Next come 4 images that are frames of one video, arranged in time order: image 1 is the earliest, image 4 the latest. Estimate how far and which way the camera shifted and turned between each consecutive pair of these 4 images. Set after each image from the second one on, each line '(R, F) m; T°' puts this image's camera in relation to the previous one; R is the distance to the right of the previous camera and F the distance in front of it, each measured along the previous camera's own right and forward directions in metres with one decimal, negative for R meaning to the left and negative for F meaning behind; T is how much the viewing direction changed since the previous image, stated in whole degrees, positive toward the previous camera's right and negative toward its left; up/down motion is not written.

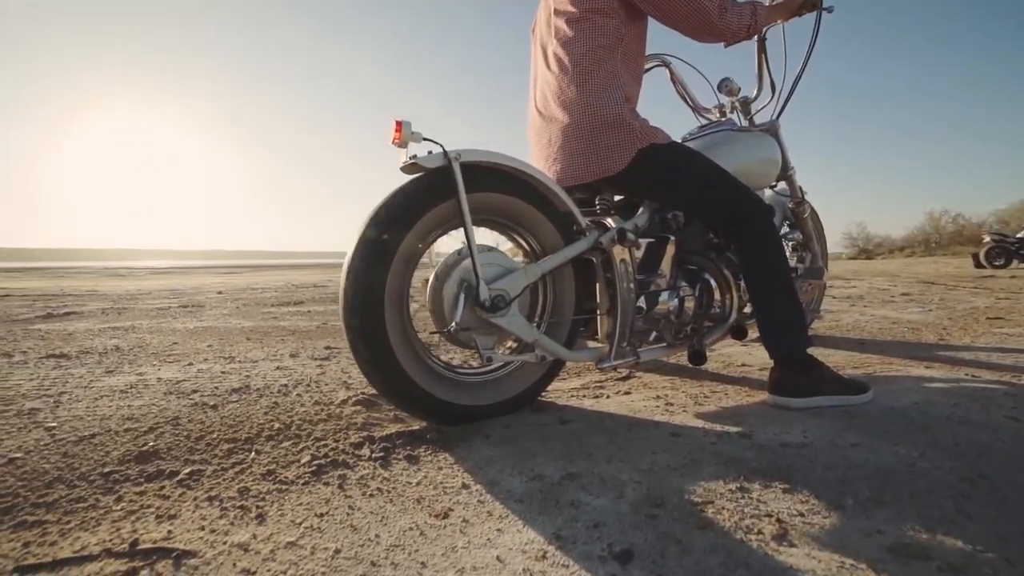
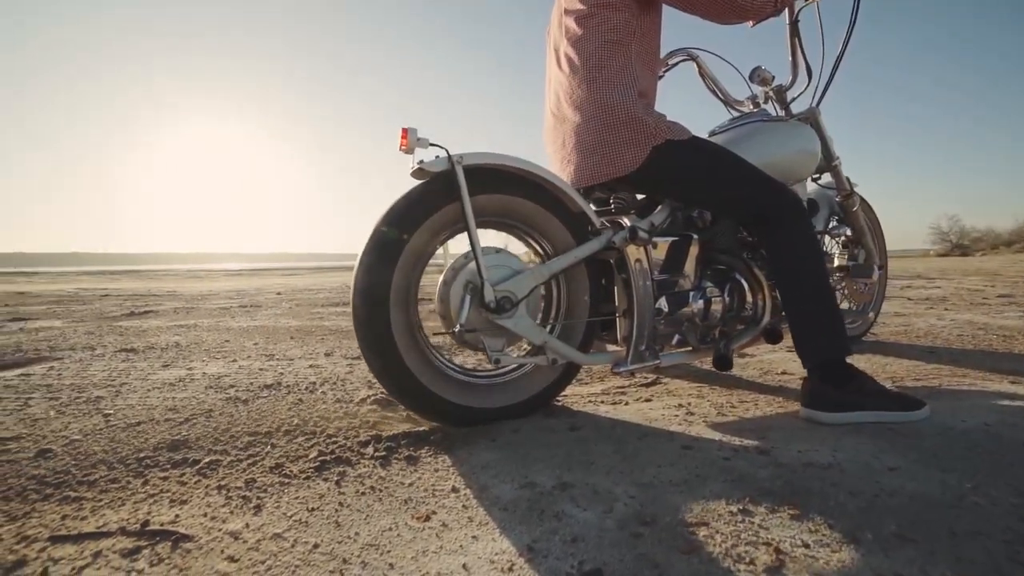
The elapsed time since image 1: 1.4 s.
(+0.4, 0.0) m; -10°
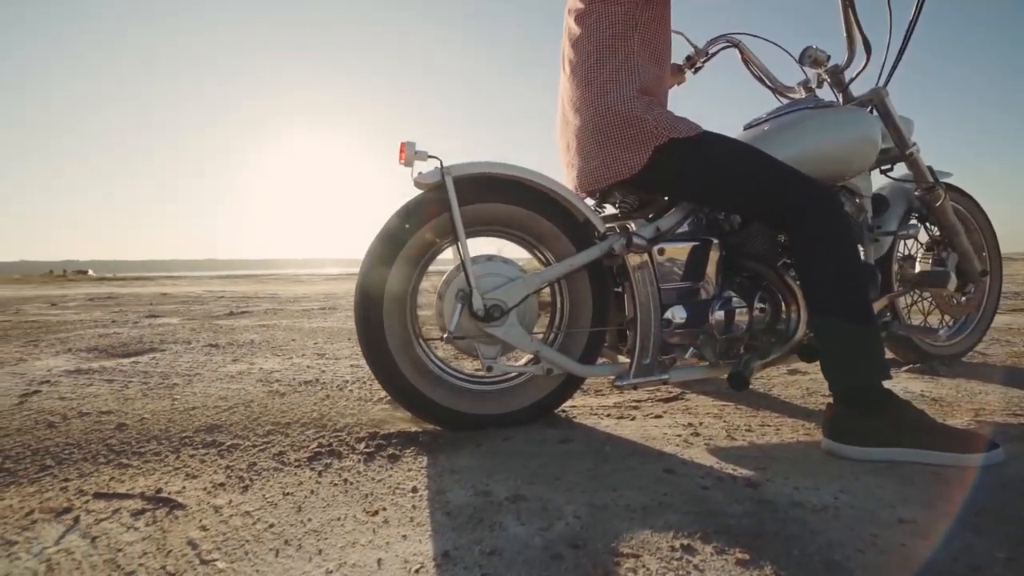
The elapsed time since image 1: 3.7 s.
(+0.7, +0.1) m; -17°
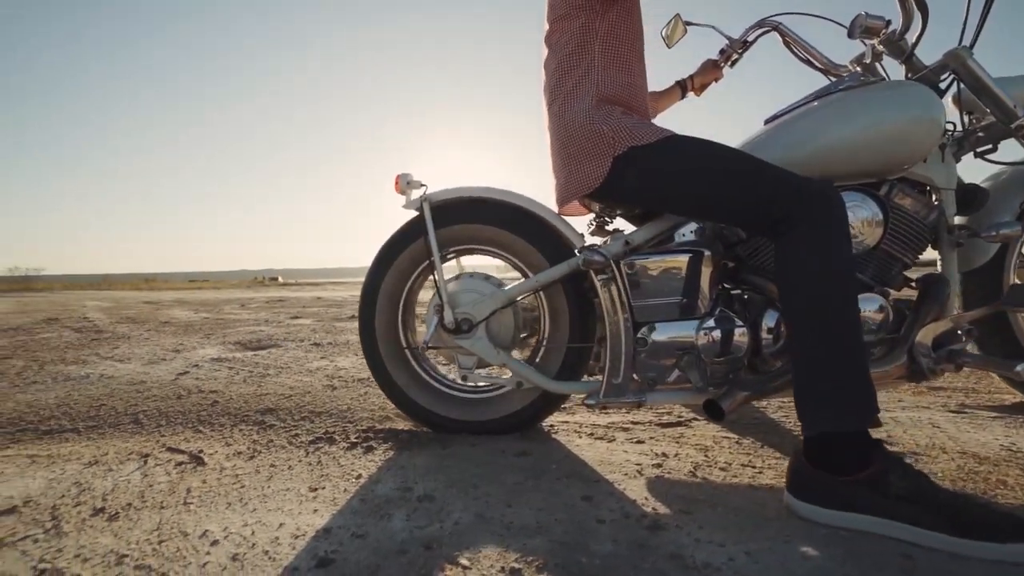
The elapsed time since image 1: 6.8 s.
(+1.0, +0.2) m; -24°
